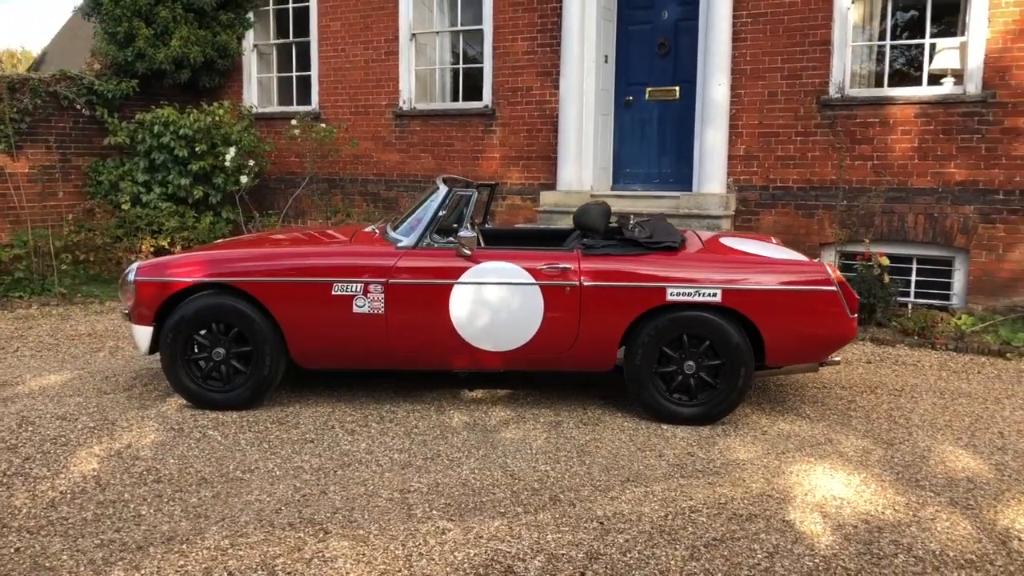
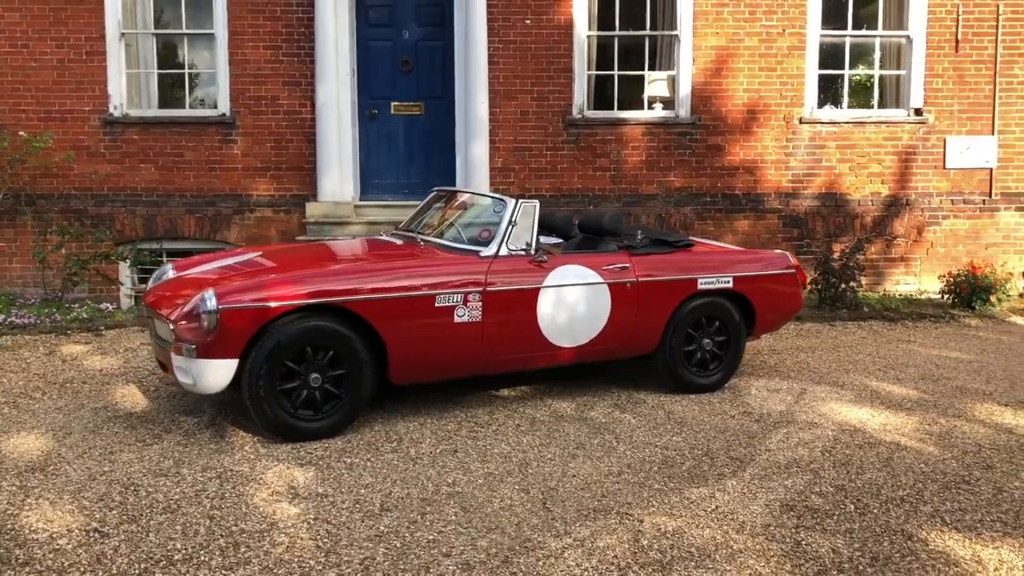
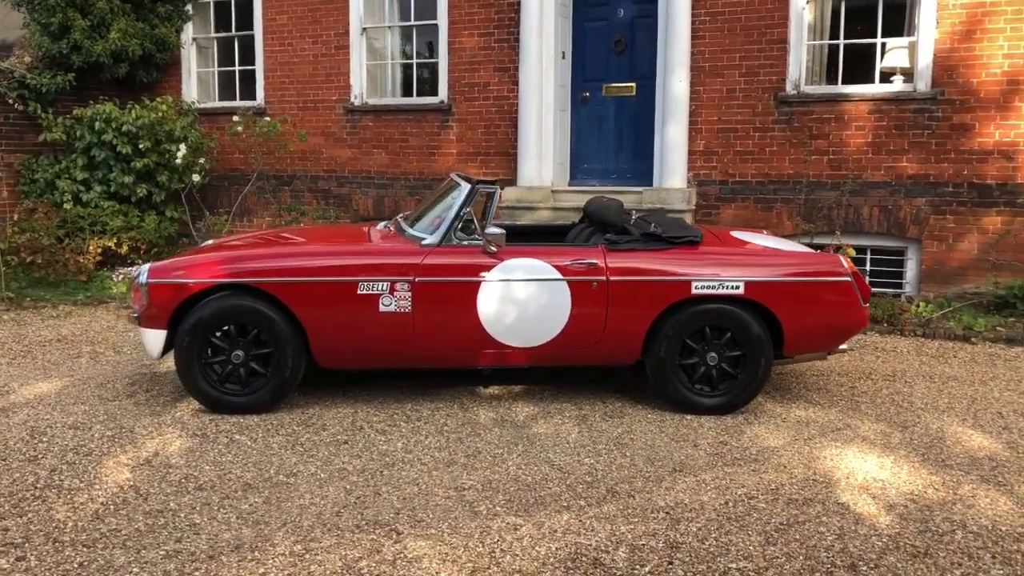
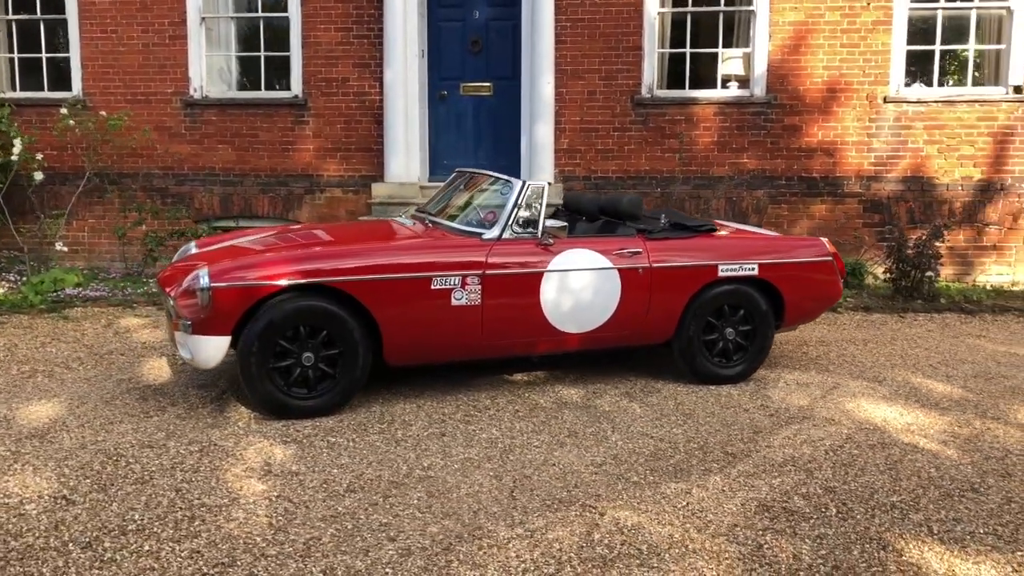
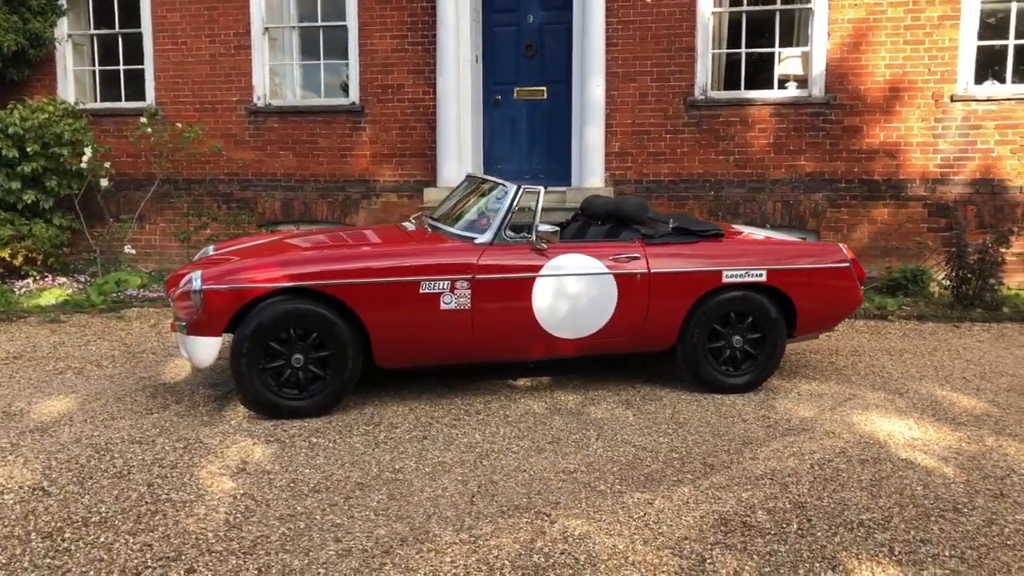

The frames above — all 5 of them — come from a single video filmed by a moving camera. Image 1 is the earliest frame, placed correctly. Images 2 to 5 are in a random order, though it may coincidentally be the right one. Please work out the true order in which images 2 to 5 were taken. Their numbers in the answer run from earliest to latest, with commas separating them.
3, 5, 4, 2
